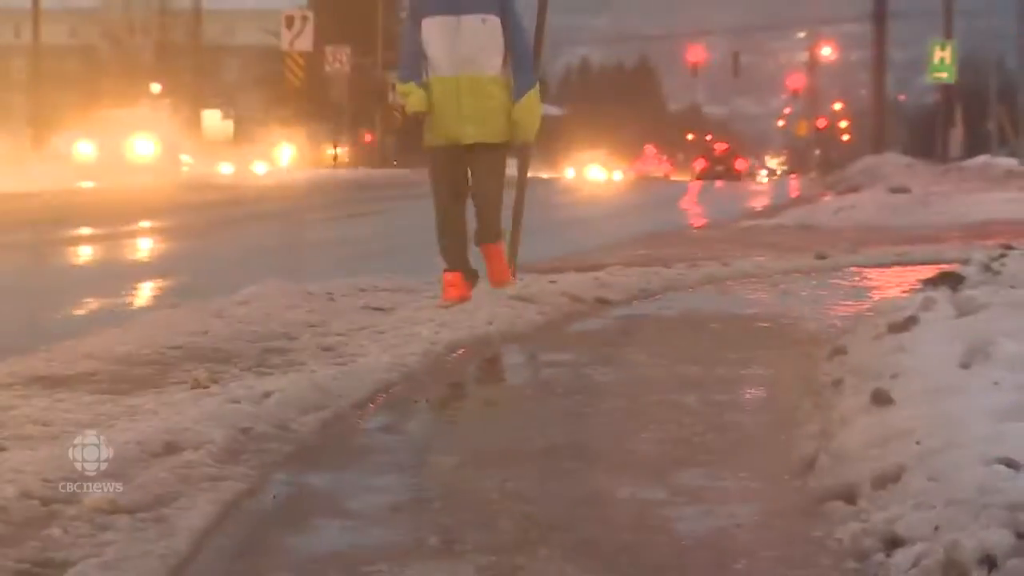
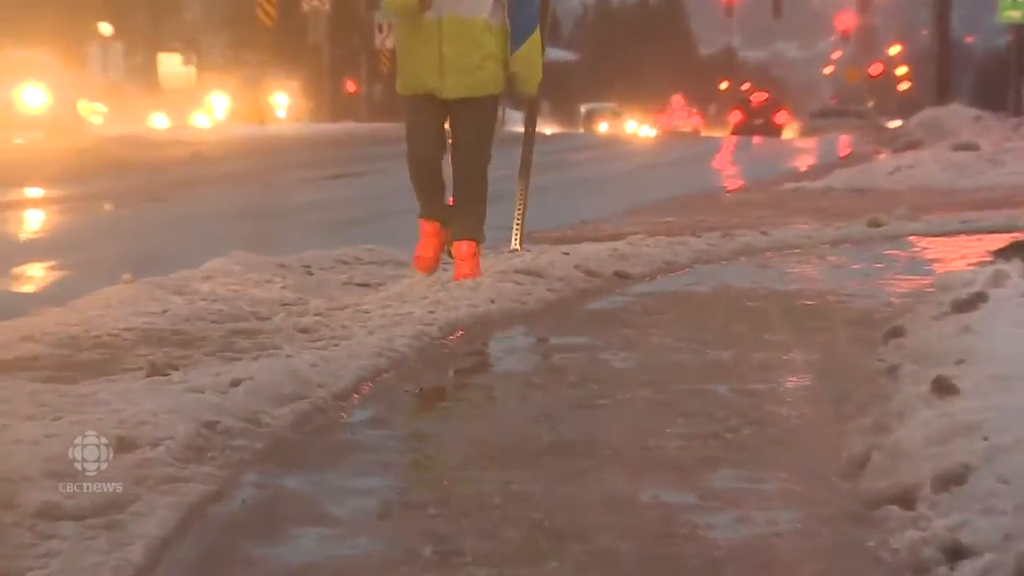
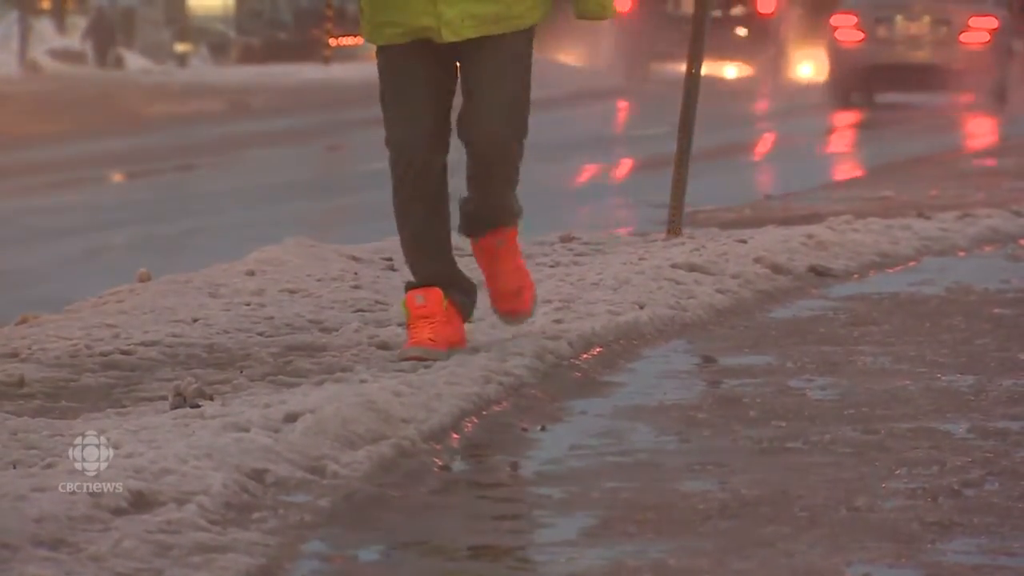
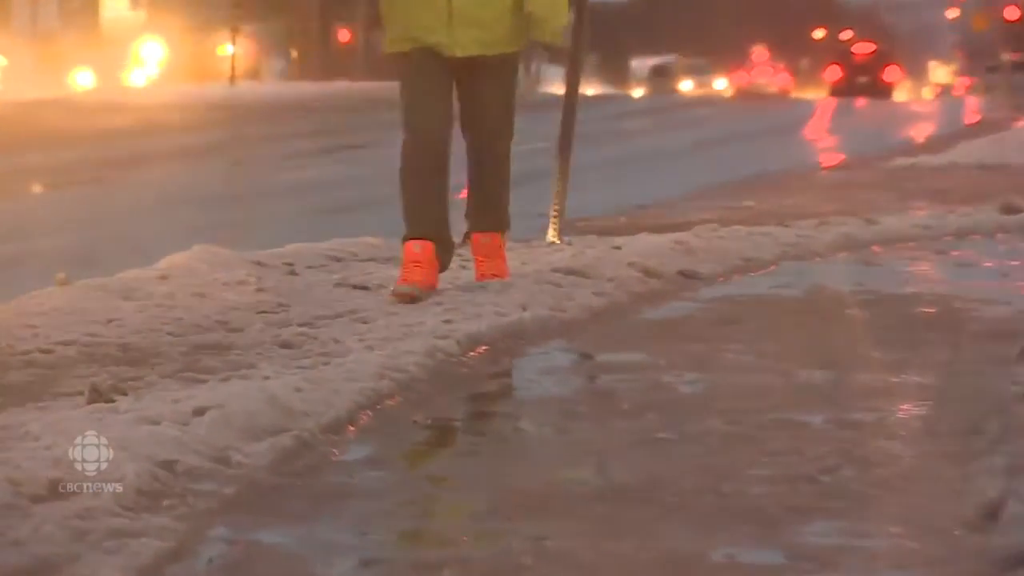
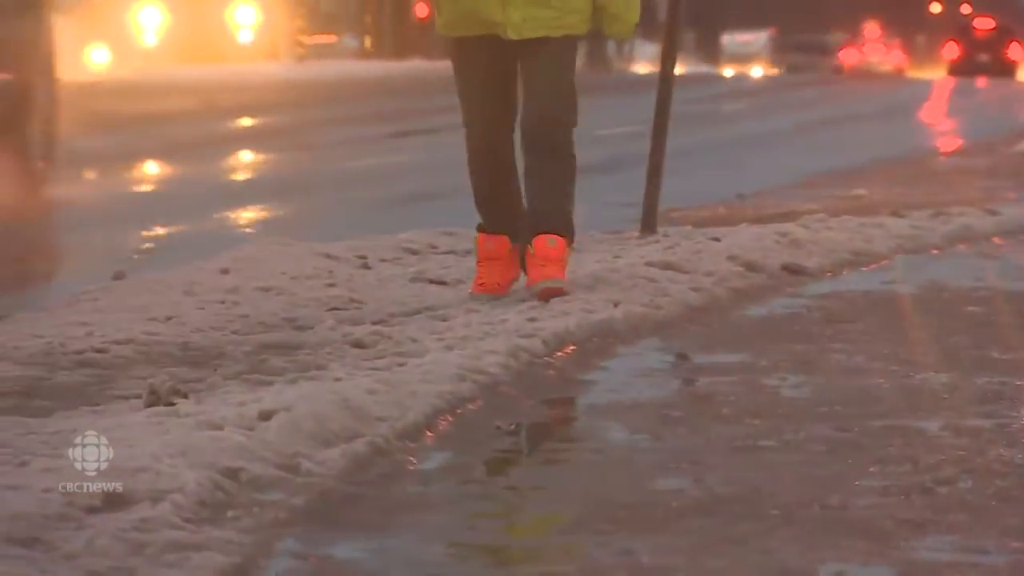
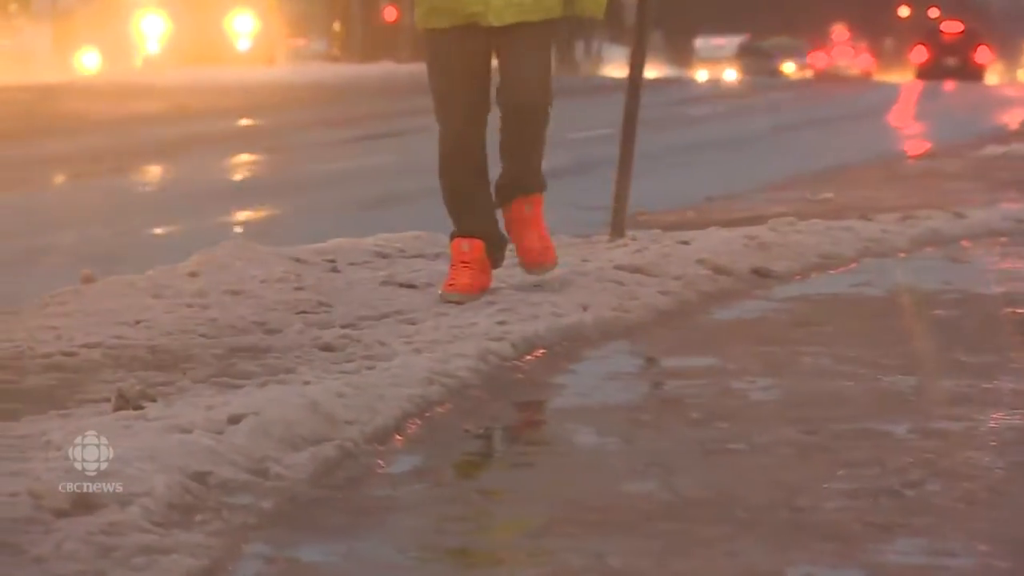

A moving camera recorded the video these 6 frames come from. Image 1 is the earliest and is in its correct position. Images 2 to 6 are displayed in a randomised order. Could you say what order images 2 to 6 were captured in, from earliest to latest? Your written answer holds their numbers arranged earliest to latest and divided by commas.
2, 4, 6, 5, 3
